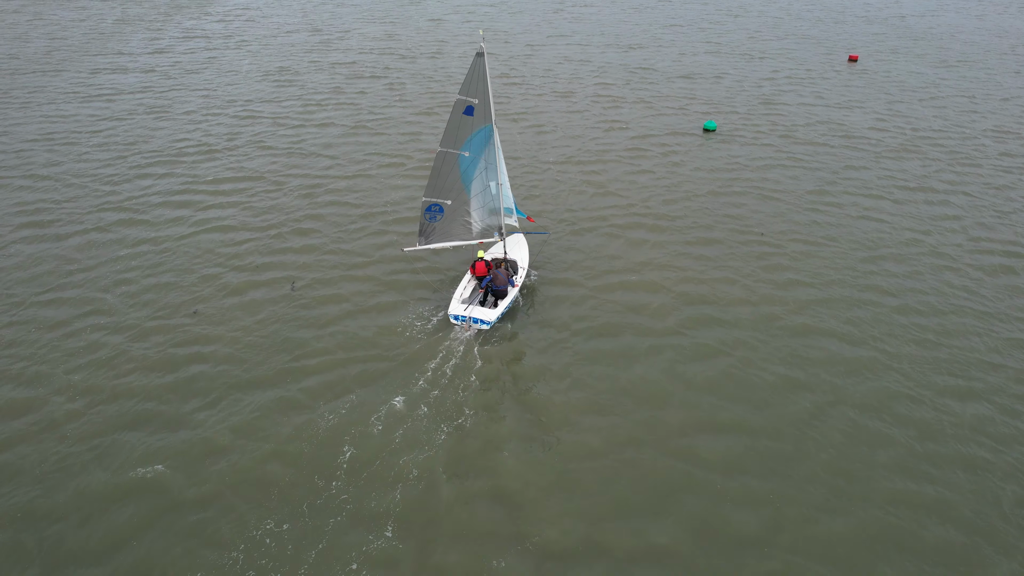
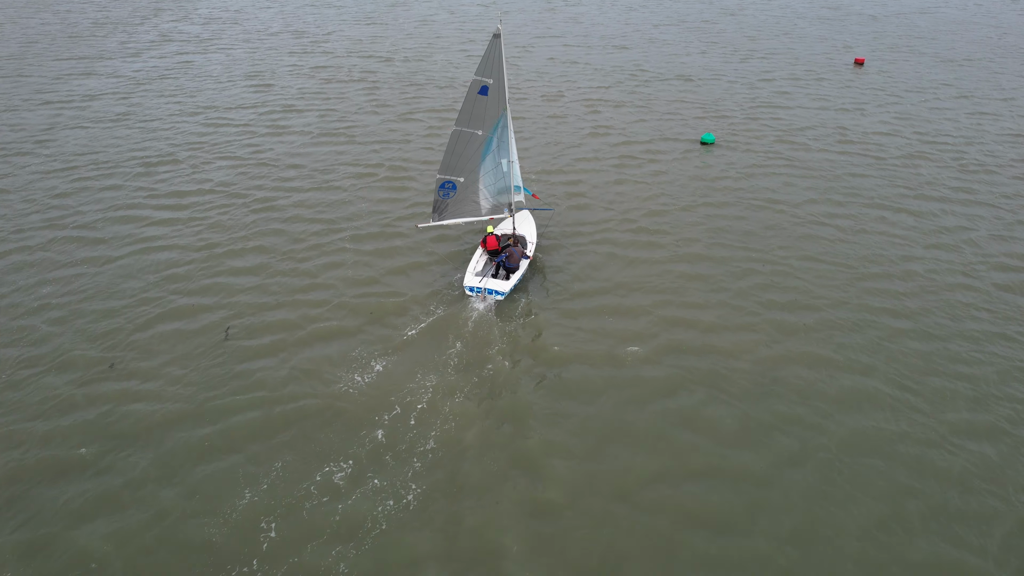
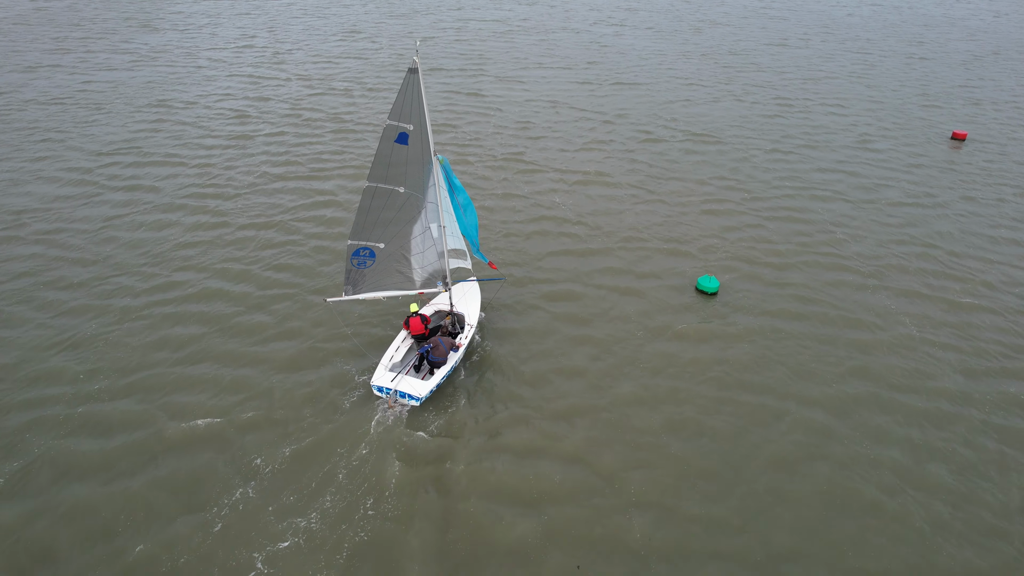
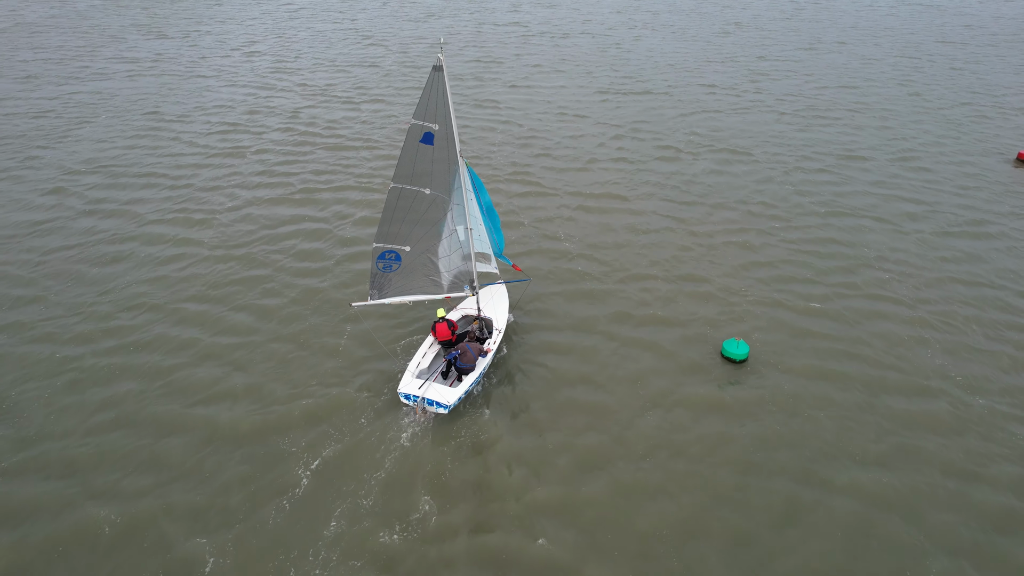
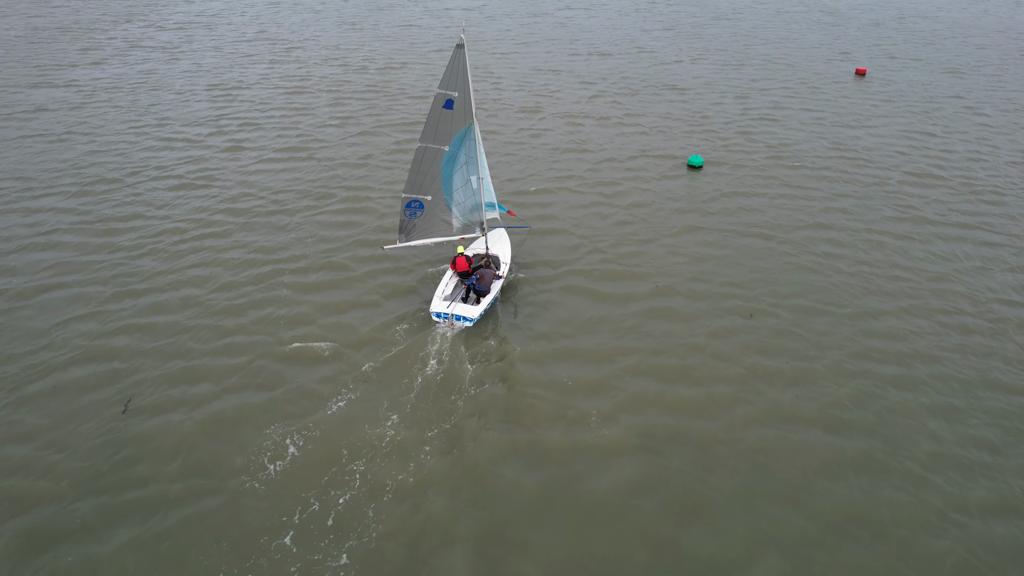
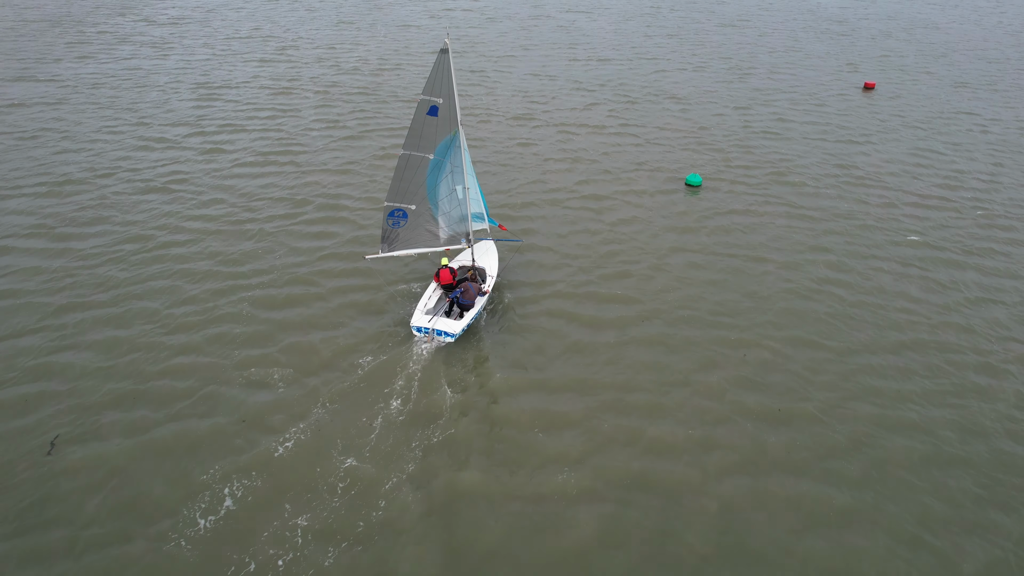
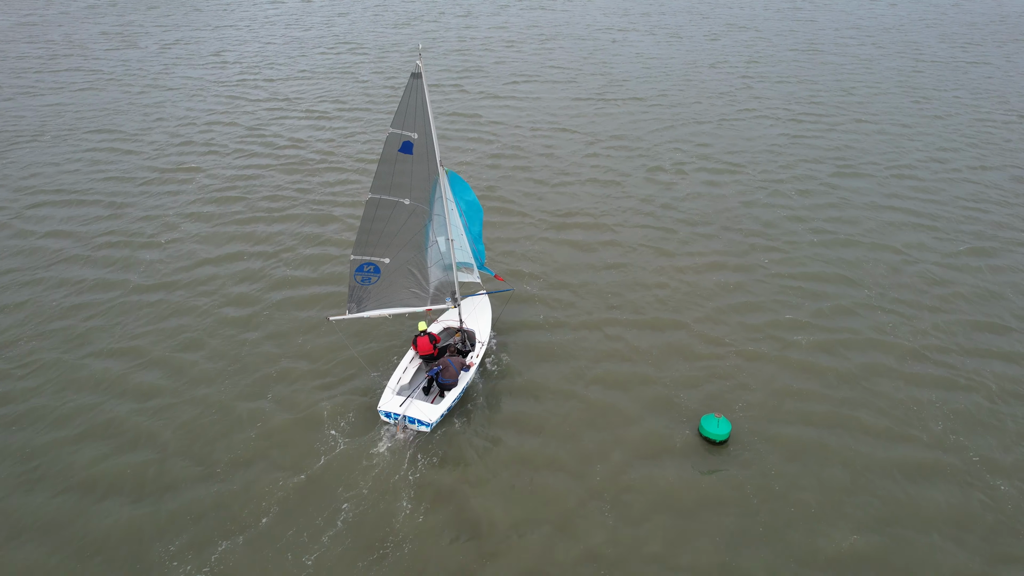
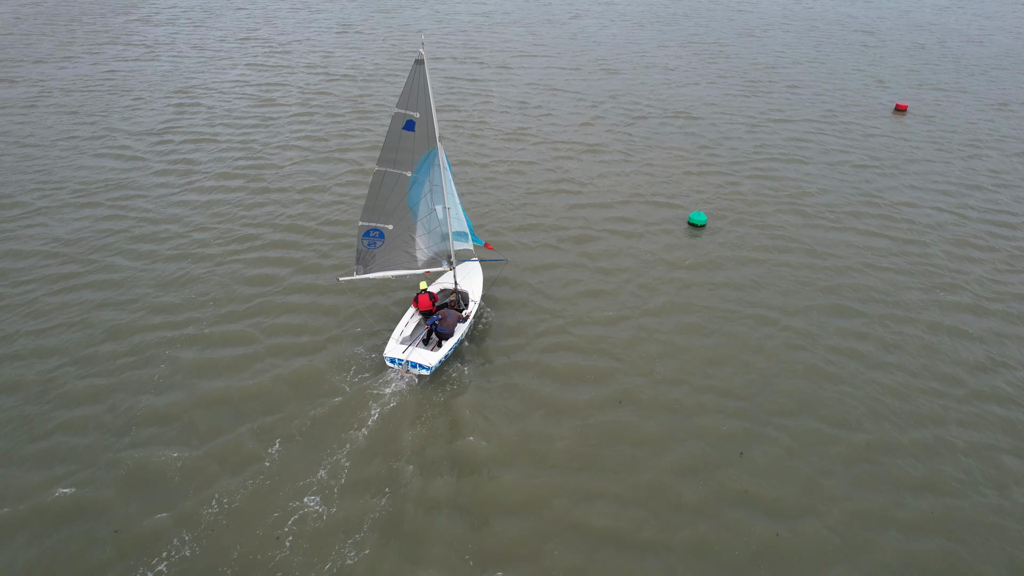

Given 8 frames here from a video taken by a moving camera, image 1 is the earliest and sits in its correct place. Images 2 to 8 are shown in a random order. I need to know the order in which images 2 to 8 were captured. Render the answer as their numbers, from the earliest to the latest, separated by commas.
2, 5, 6, 8, 3, 4, 7
